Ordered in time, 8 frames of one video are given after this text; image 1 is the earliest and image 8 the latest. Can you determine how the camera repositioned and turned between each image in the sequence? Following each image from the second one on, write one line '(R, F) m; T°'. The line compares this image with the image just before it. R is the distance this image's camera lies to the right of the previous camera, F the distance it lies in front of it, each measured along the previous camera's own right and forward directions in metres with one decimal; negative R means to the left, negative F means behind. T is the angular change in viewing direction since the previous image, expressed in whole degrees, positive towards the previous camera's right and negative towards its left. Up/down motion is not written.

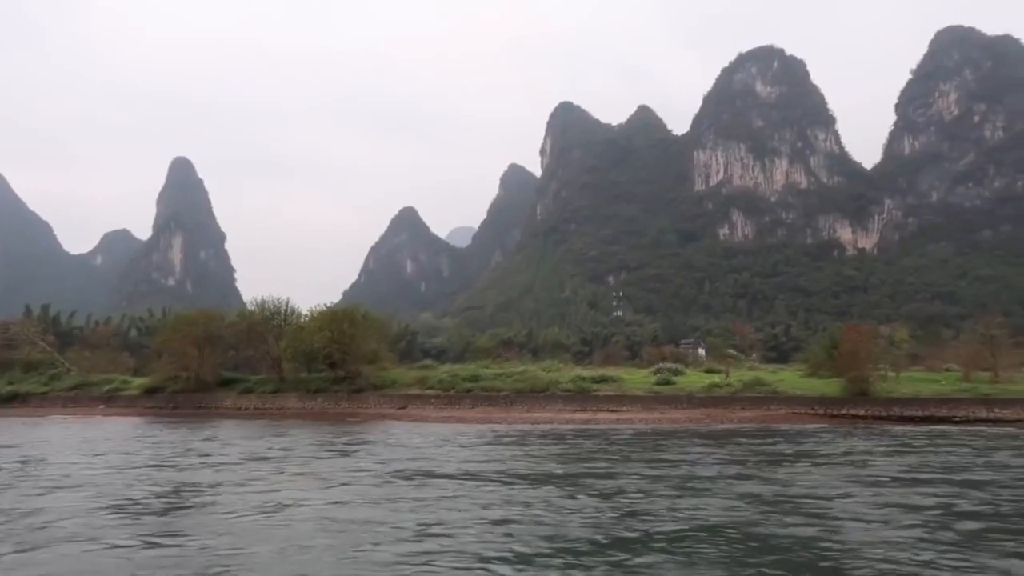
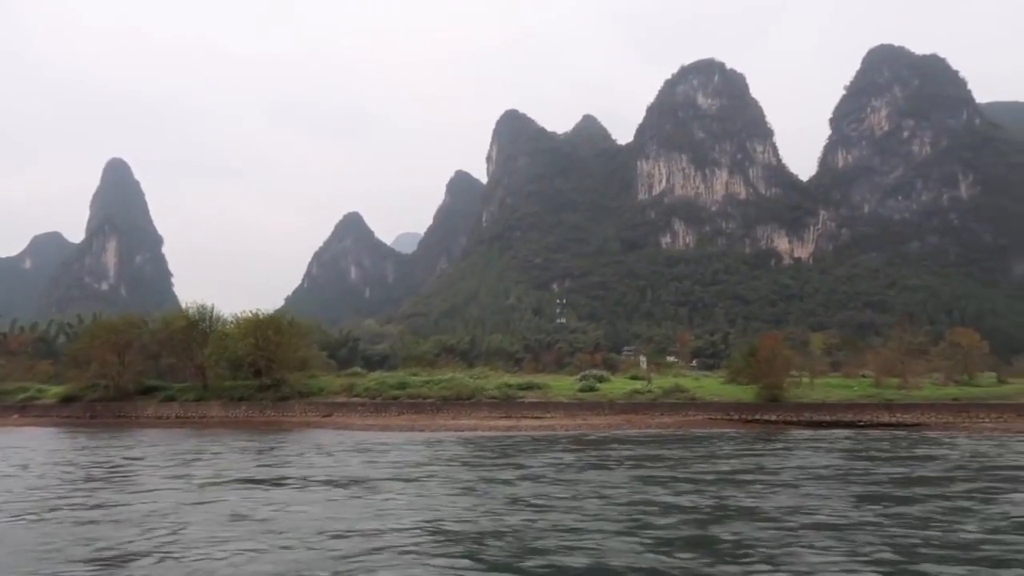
(+1.0, -0.4) m; +4°
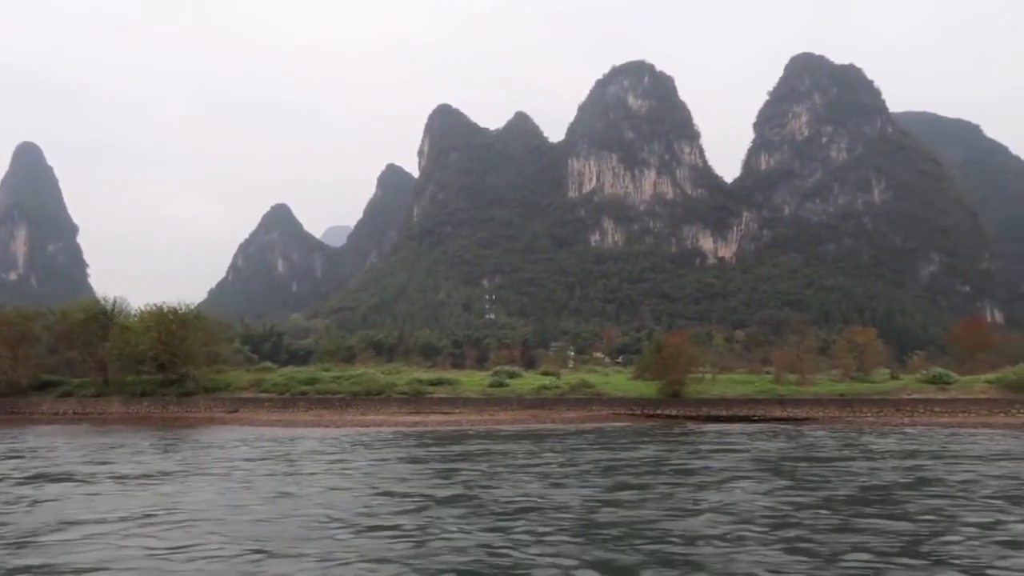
(+1.0, -0.3) m; +5°
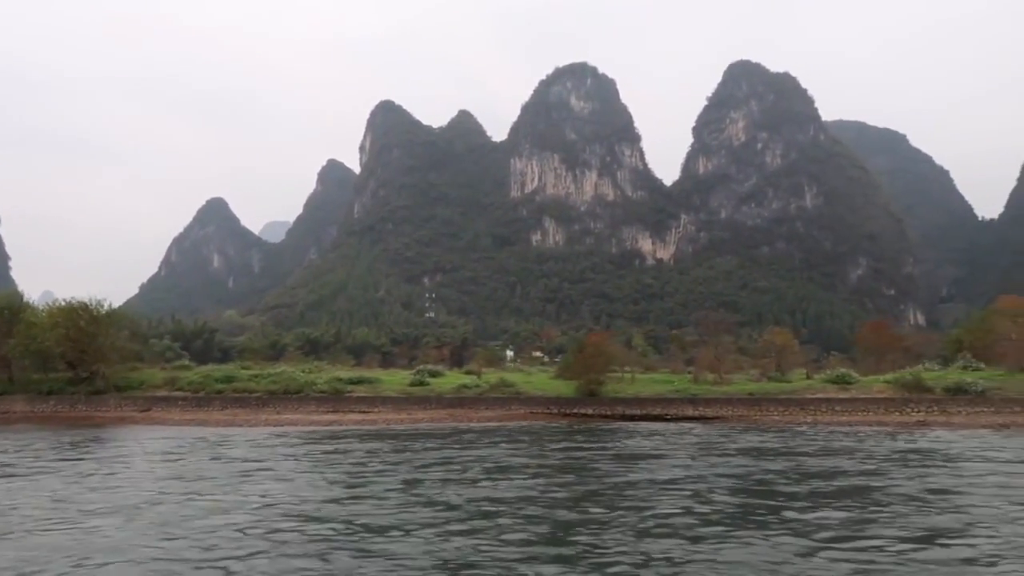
(+1.0, -0.2) m; +4°
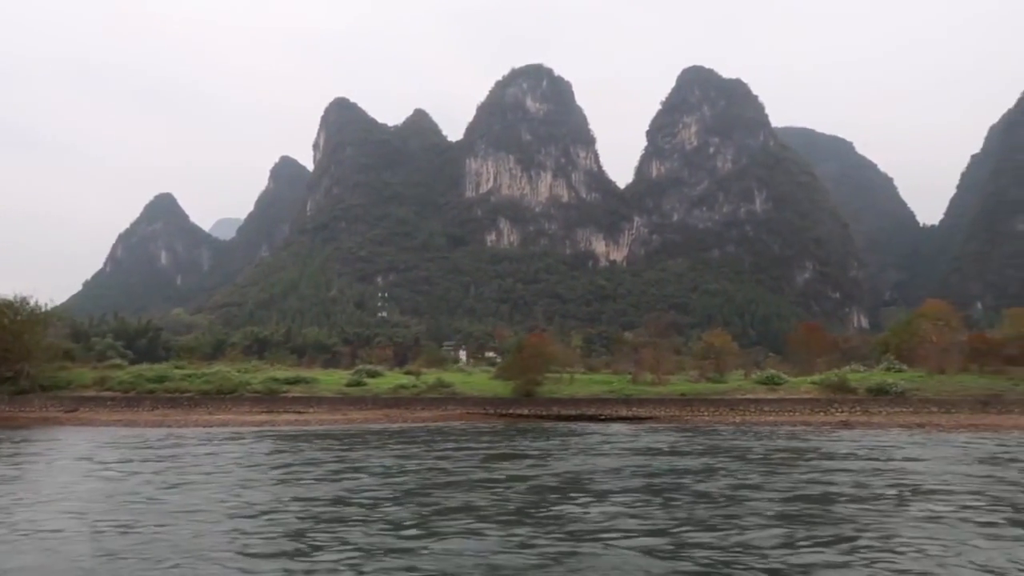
(+0.8, -0.2) m; +3°
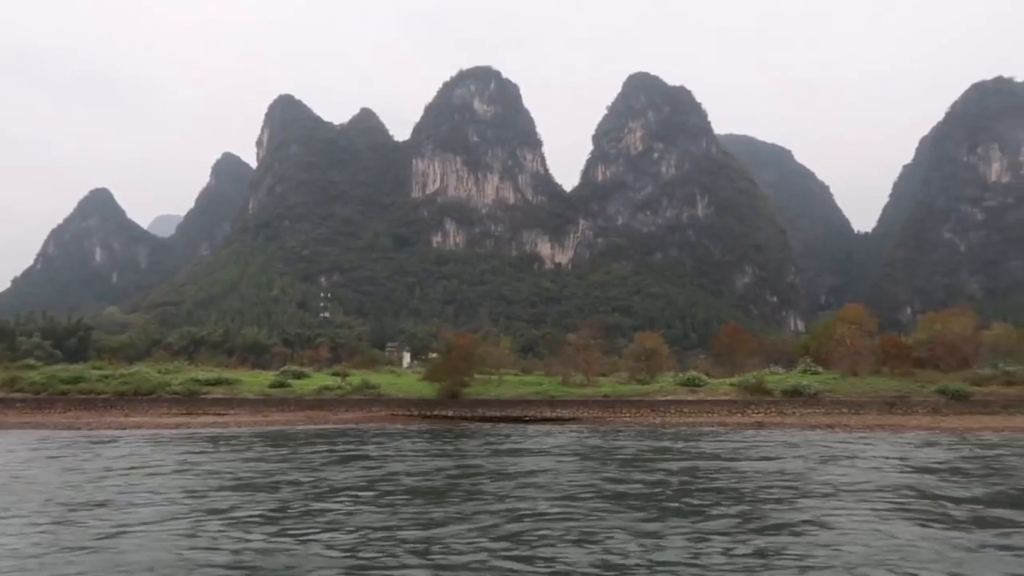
(+1.0, -0.2) m; +4°
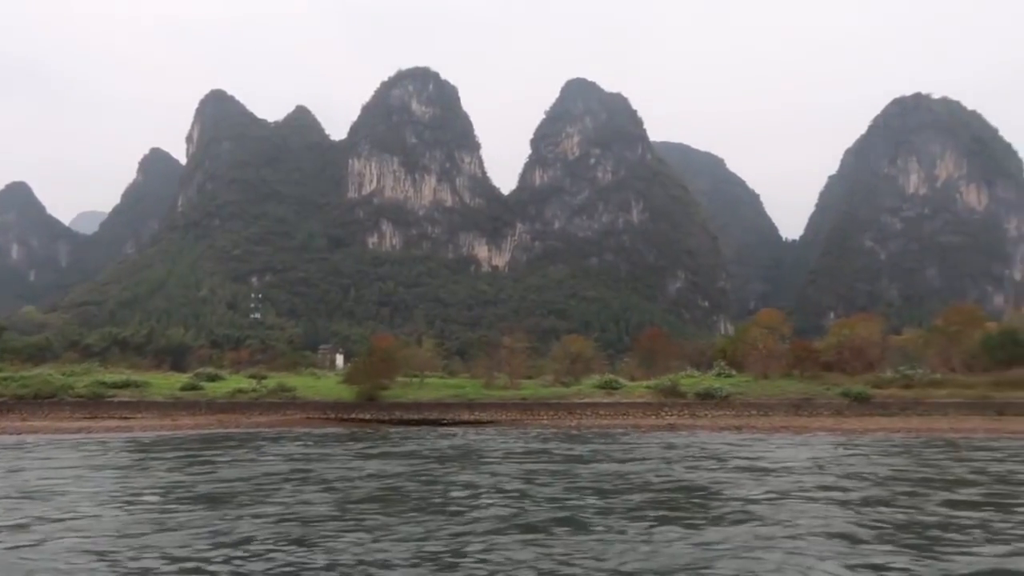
(+0.9, -0.1) m; +4°
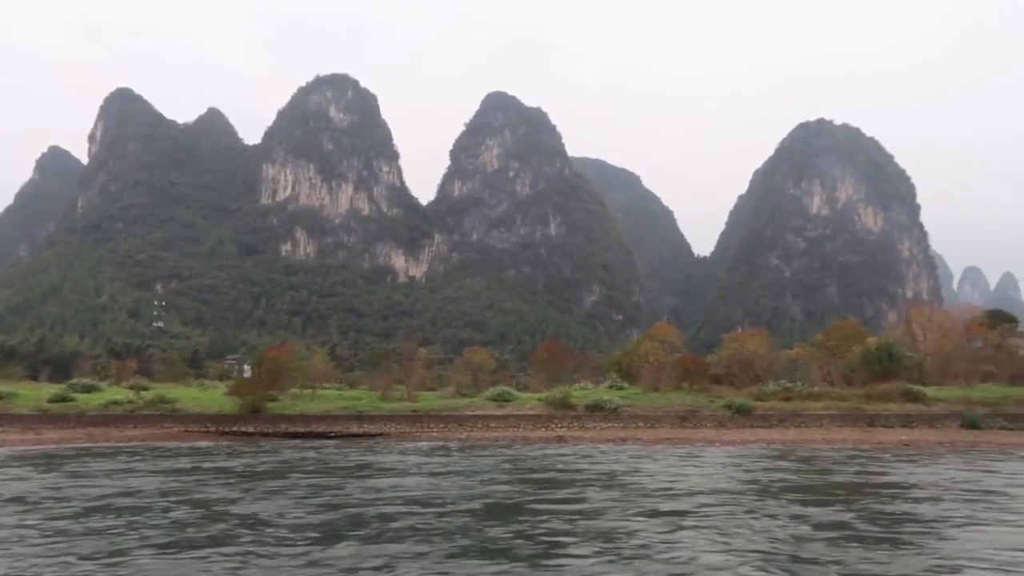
(+1.2, 0.0) m; +6°
